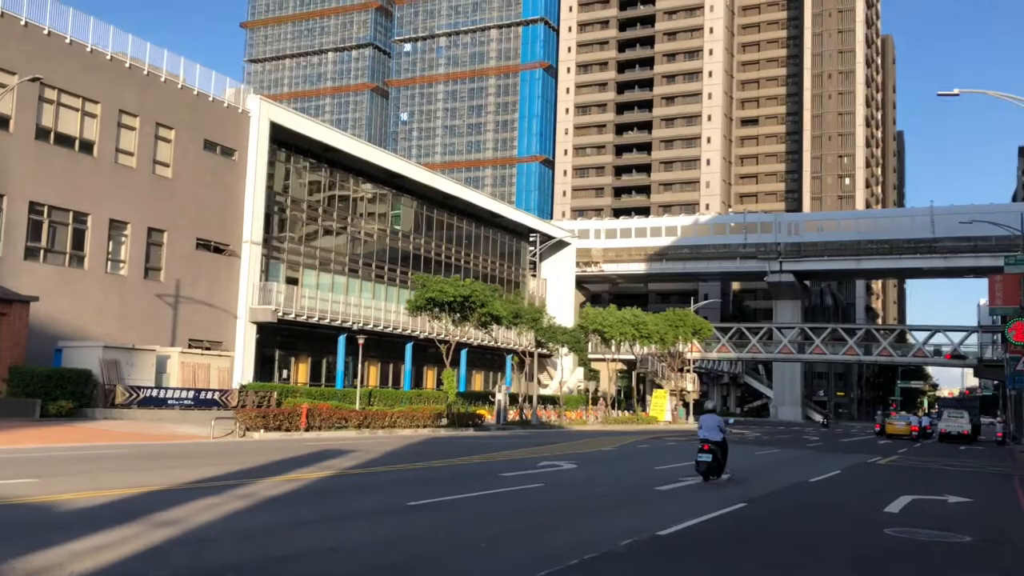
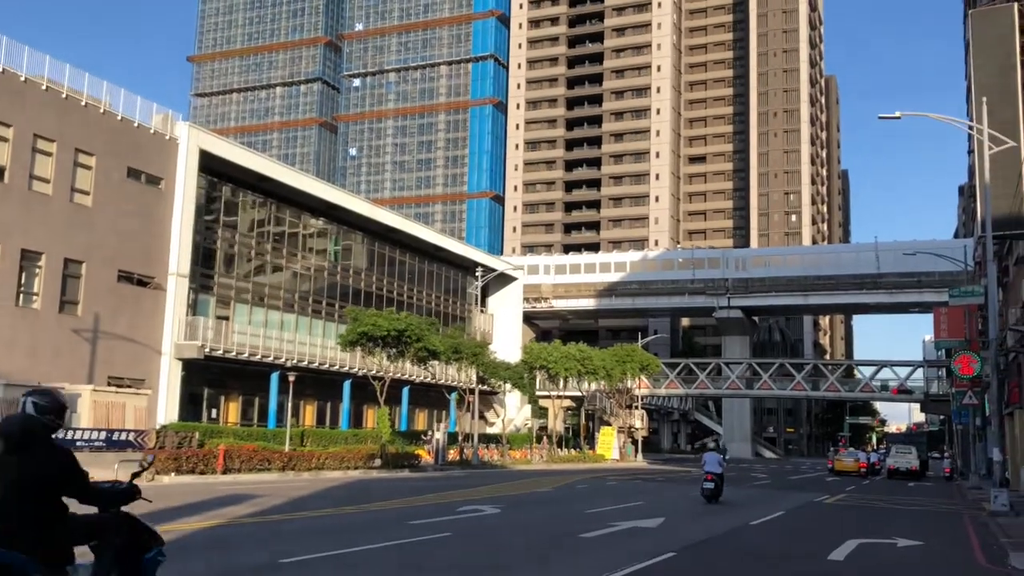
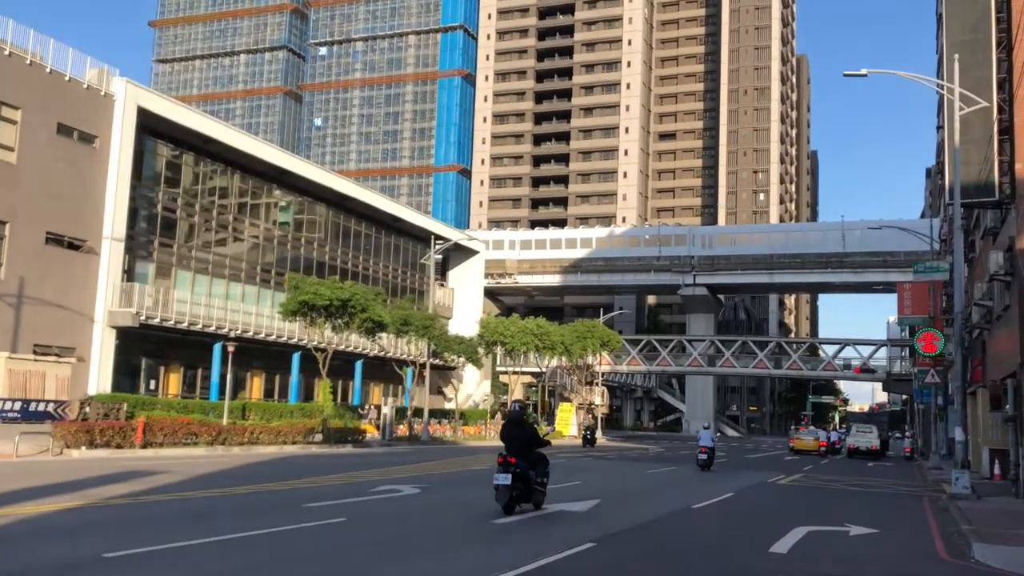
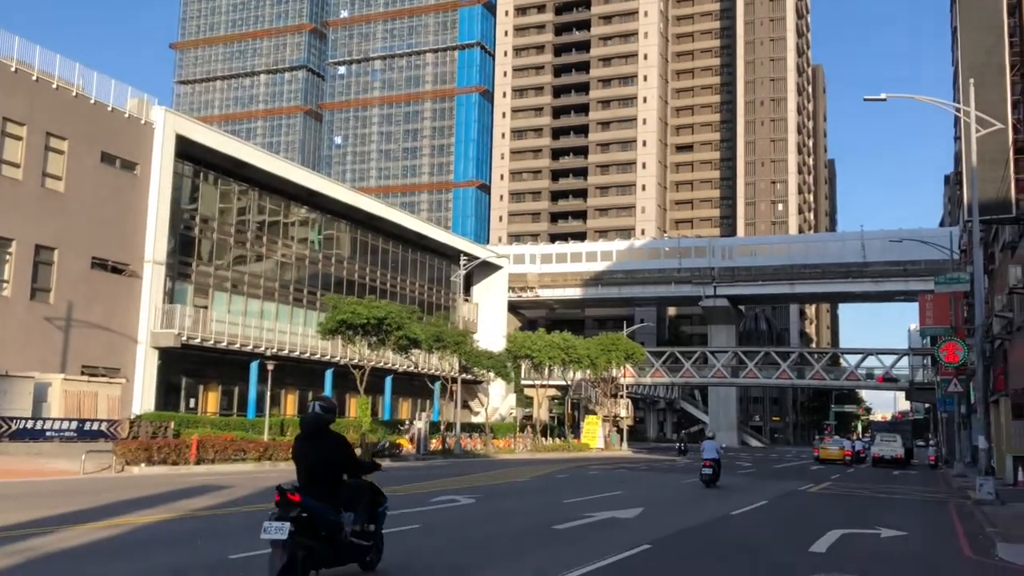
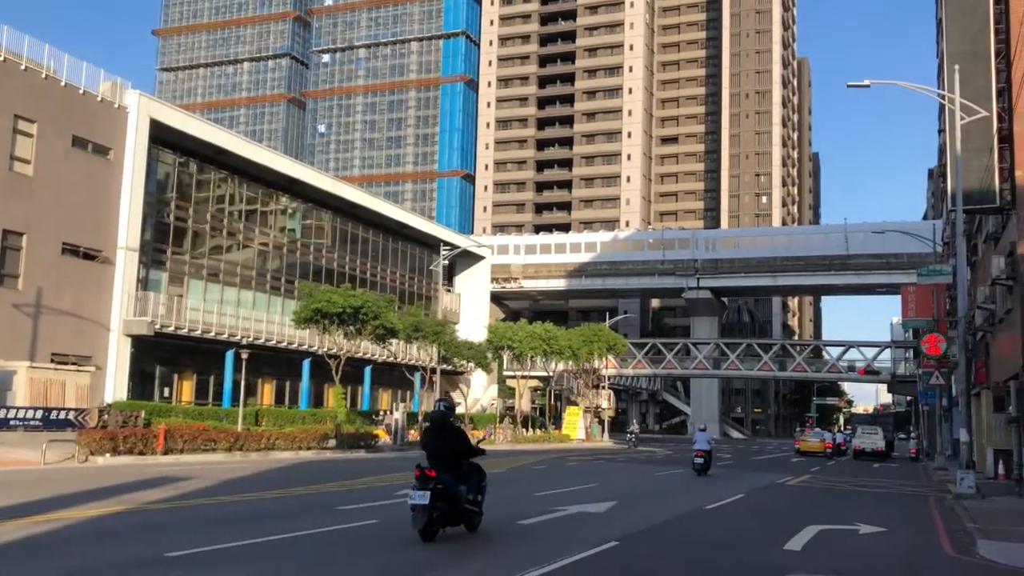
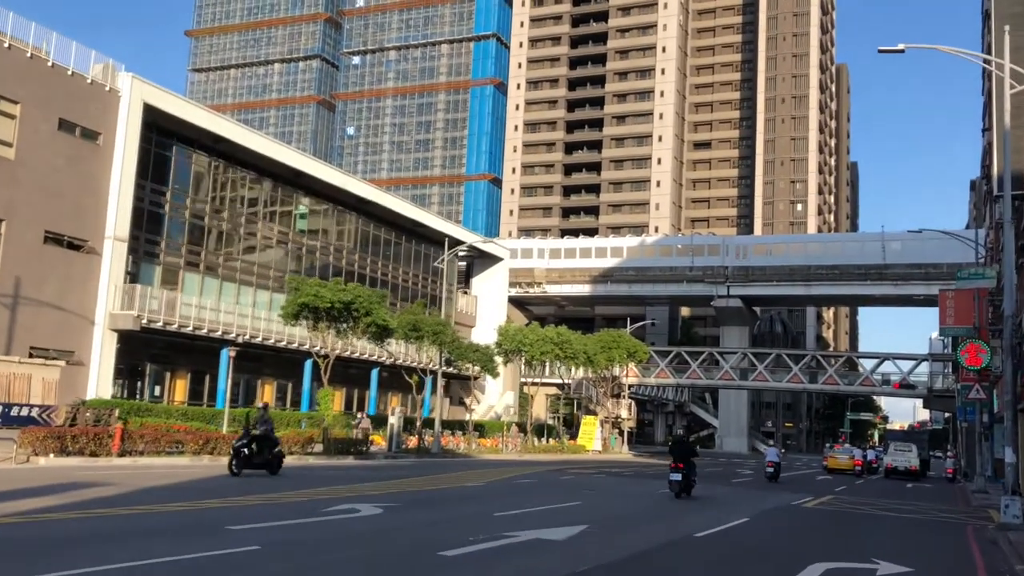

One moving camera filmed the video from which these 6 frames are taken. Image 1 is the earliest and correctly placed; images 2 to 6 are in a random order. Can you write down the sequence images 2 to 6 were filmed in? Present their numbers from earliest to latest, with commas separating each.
2, 4, 5, 3, 6
